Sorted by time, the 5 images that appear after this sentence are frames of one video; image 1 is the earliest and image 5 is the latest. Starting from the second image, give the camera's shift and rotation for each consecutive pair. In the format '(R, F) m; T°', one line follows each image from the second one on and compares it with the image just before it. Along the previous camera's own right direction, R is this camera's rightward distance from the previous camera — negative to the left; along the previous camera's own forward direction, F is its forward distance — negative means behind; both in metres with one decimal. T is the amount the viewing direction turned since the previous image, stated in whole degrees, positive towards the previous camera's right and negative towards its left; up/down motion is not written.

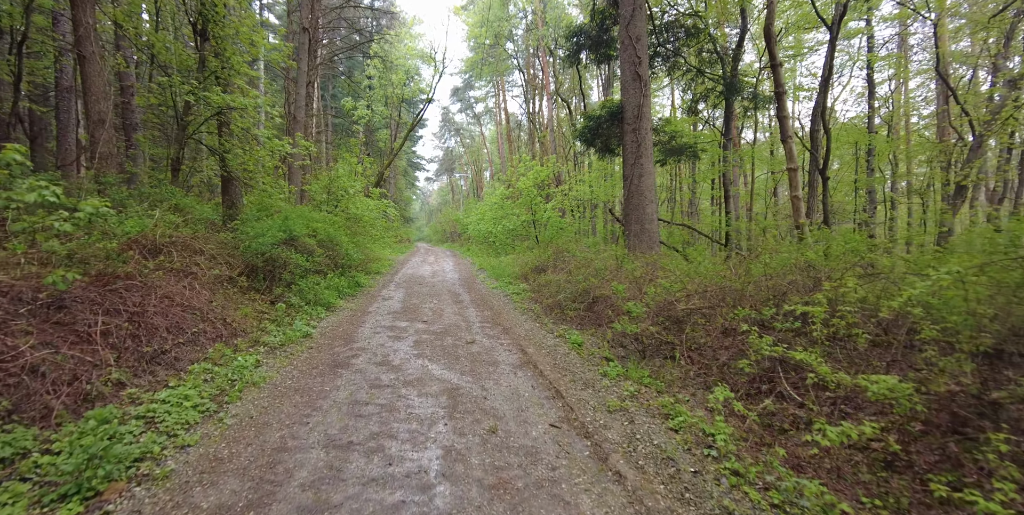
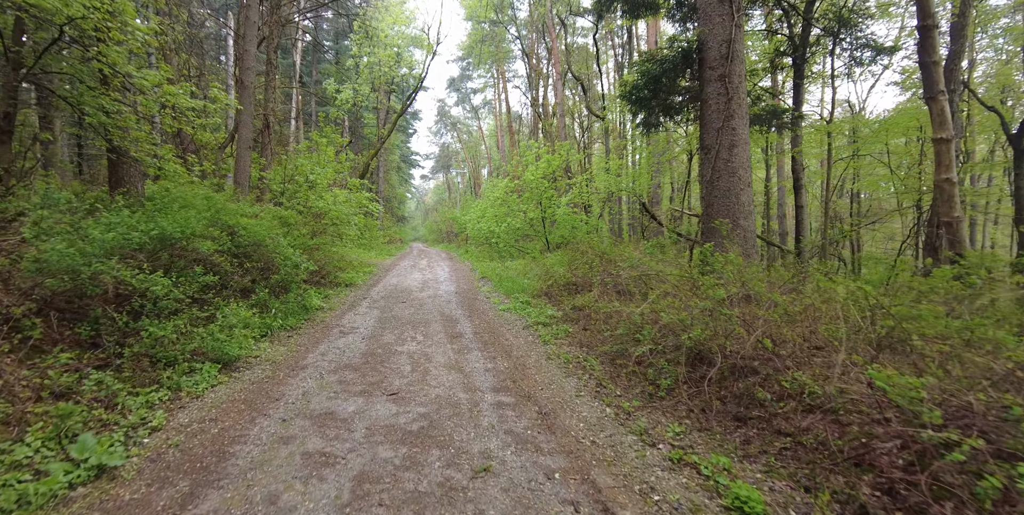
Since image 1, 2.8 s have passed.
(-0.5, +3.8) m; 0°
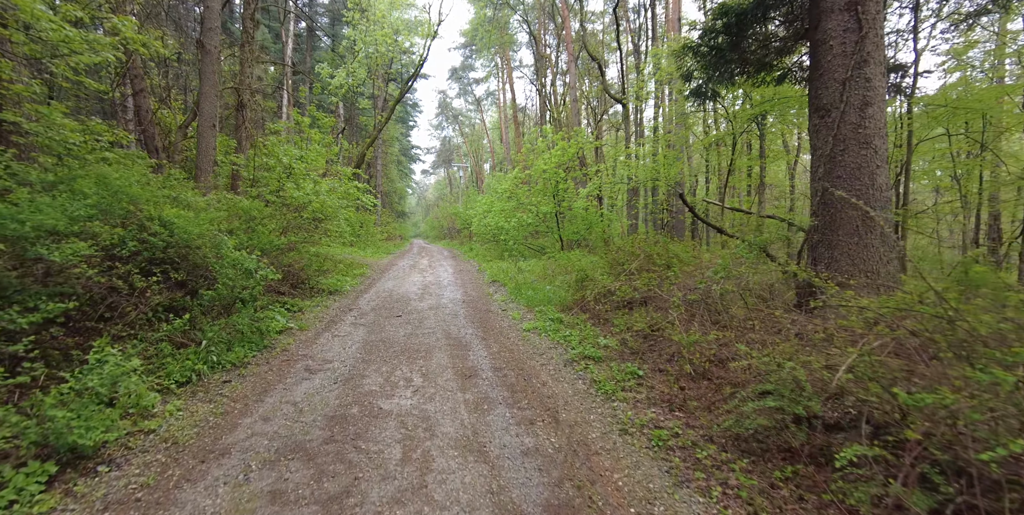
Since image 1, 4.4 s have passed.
(-0.5, +2.2) m; 0°
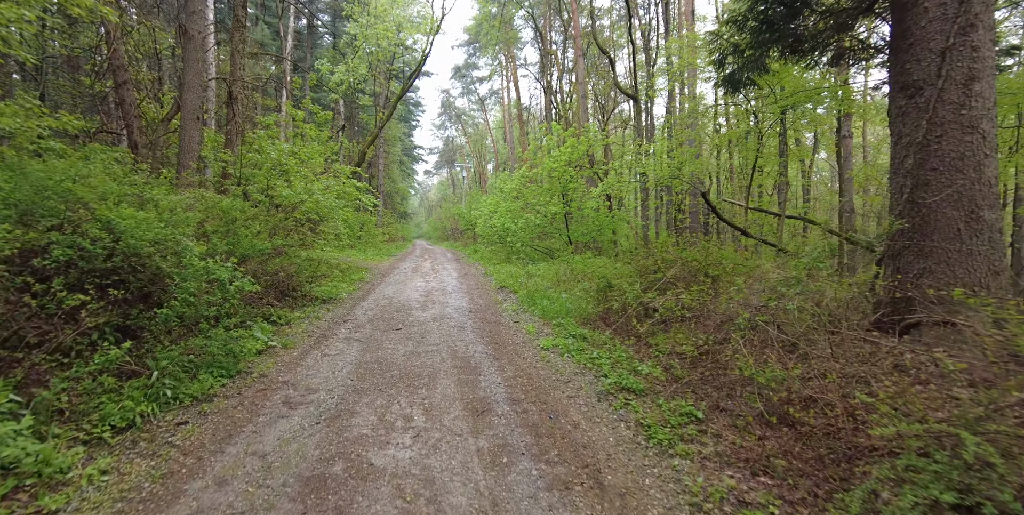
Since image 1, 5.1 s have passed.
(-0.2, +0.9) m; 0°
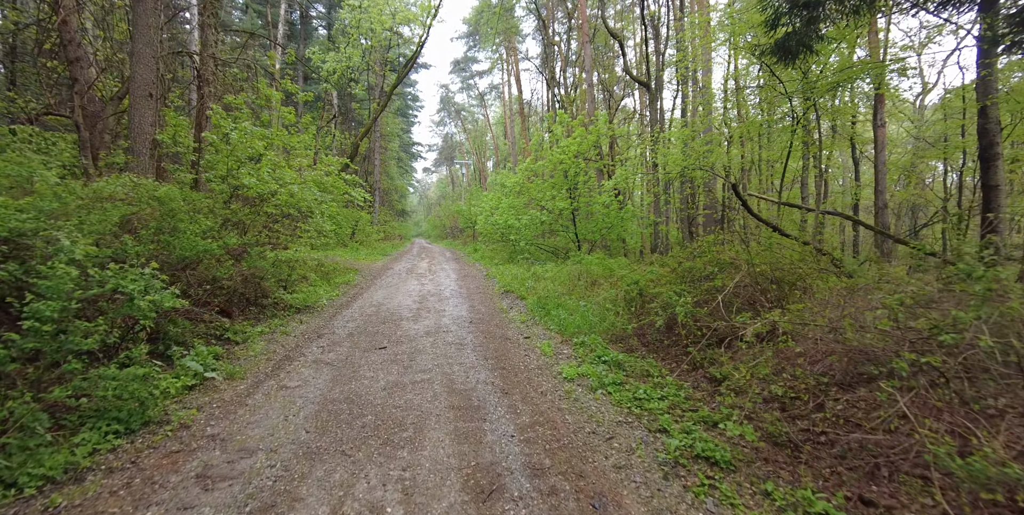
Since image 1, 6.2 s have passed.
(-0.2, +1.4) m; 0°
